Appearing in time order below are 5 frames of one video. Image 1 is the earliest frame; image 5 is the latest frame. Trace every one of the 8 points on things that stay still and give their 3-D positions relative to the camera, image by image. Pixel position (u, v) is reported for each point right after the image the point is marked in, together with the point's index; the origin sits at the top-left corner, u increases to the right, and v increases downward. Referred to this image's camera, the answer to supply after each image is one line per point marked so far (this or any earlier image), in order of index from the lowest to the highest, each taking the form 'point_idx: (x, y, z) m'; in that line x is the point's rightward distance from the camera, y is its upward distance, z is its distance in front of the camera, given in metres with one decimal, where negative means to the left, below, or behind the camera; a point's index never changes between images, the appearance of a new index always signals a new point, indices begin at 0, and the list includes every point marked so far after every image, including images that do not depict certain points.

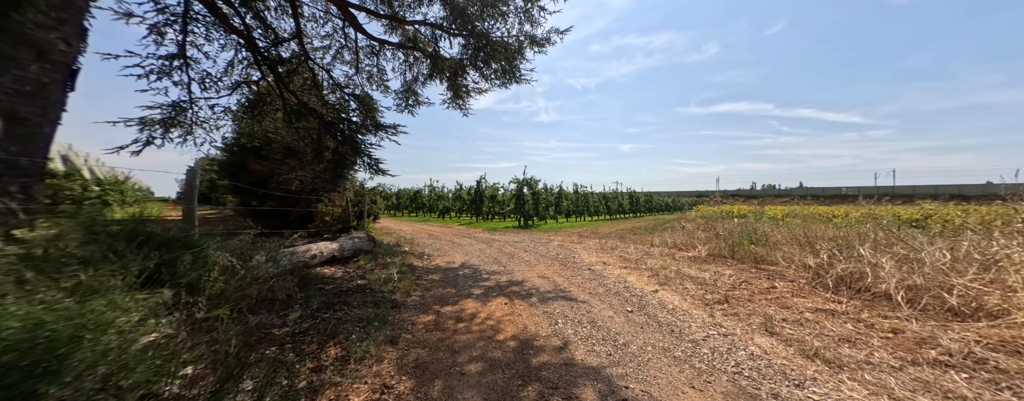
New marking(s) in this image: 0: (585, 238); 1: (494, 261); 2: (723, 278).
0: (+3.5, -1.8, +12.6) m
1: (-0.5, -1.6, +6.8) m
2: (+3.6, -1.3, +4.4) m
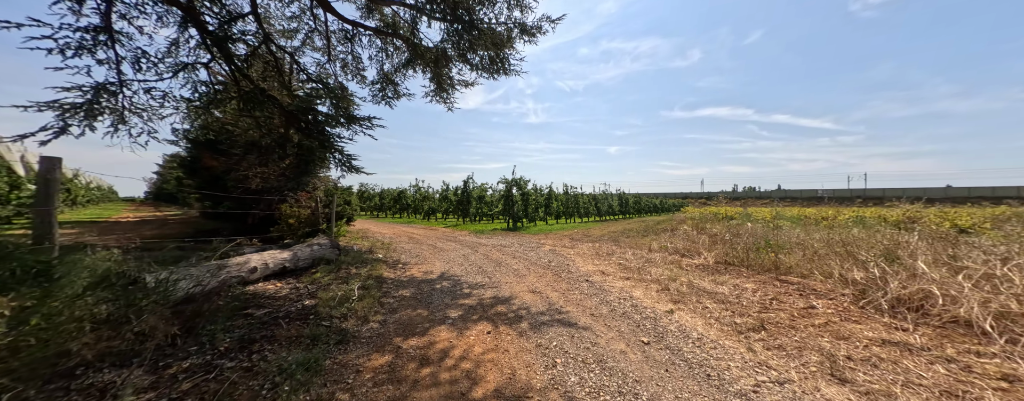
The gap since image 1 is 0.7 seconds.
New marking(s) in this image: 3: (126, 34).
0: (+3.0, -1.8, +11.9) m
1: (-0.8, -1.6, +6.0) m
2: (+3.4, -1.4, +3.8) m
3: (-9.4, +4.1, +6.4) m
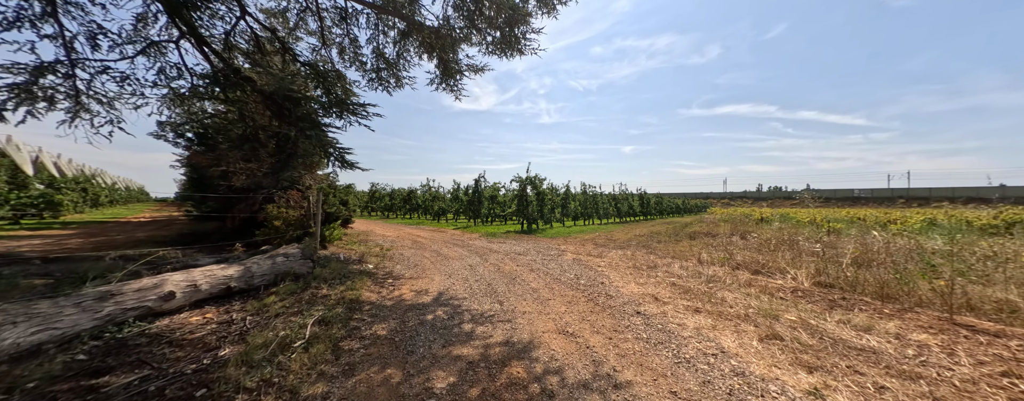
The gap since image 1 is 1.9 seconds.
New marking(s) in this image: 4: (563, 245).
0: (+3.6, -1.8, +10.3) m
1: (-0.5, -1.6, +4.6) m
2: (+3.6, -1.3, +2.2) m
3: (-9.1, +4.1, +5.5) m
4: (+2.0, -1.7, +10.1) m
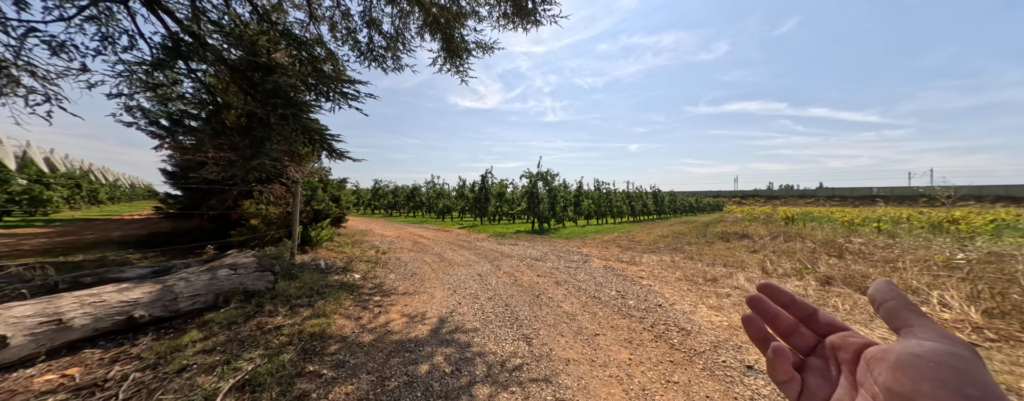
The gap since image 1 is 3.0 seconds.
0: (+4.0, -1.7, +9.0) m
1: (-0.1, -1.5, +3.4) m
2: (+3.9, -1.3, +0.9) m
3: (-8.7, +4.2, +4.4) m
4: (+2.5, -1.6, +8.9) m
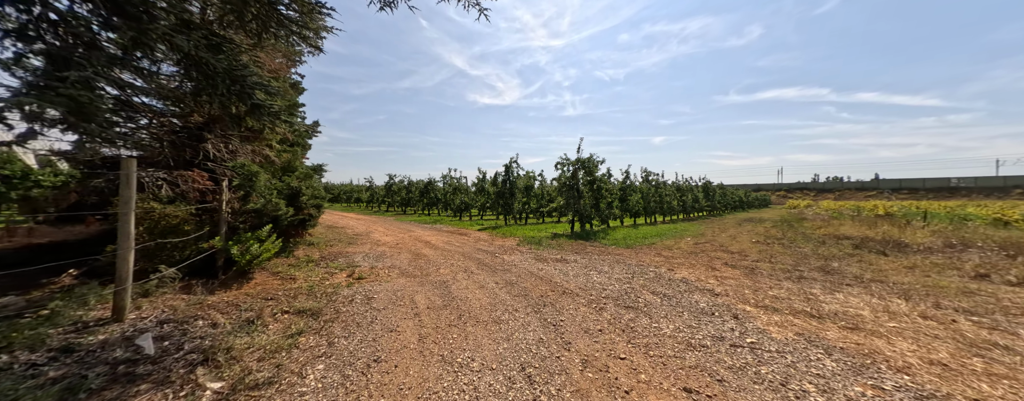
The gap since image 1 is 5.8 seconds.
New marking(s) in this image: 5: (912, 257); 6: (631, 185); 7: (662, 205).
0: (+5.1, -1.5, +5.4) m
1: (+0.5, -1.4, +0.1) m
2: (+4.3, -1.2, -2.7) m
3: (-8.0, +4.2, +1.7) m
4: (+3.5, -1.4, +5.4) m
5: (+10.8, -1.5, +7.0) m
6: (+7.3, +1.1, +16.1) m
7: (+10.5, -0.2, +18.3) m
